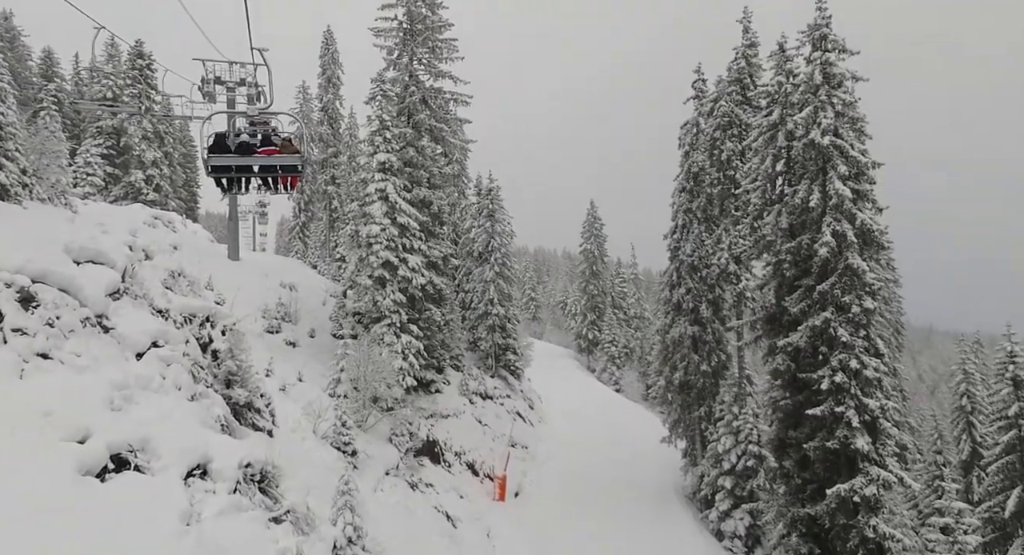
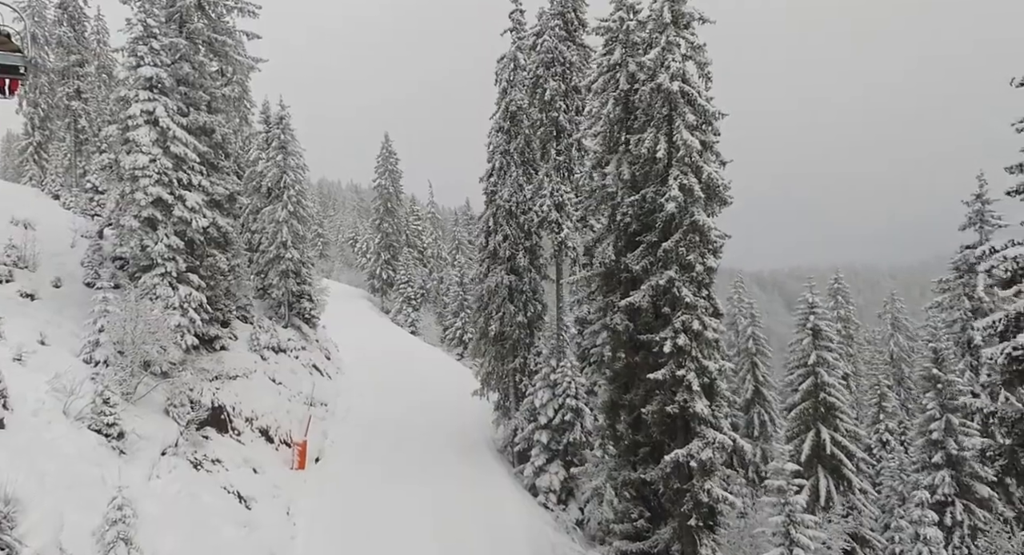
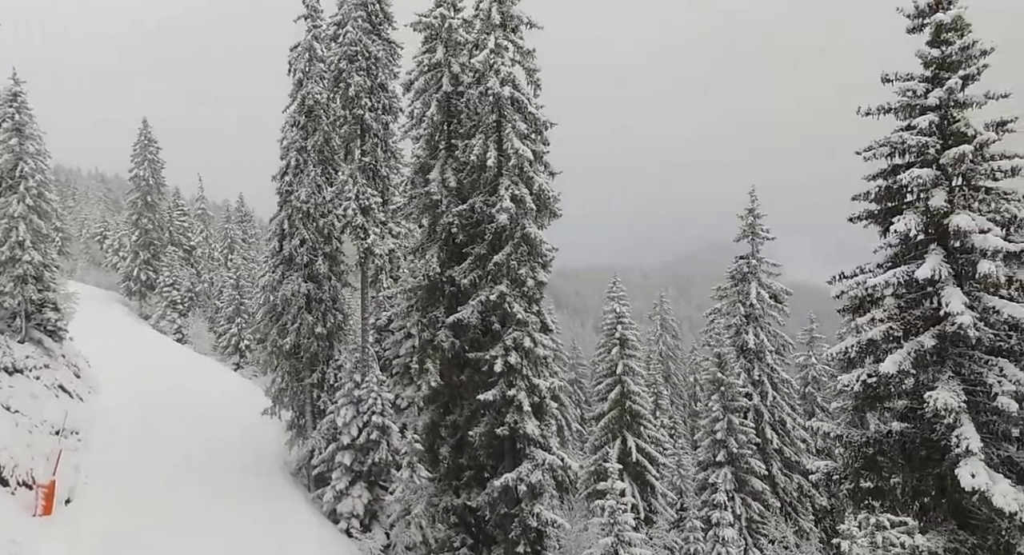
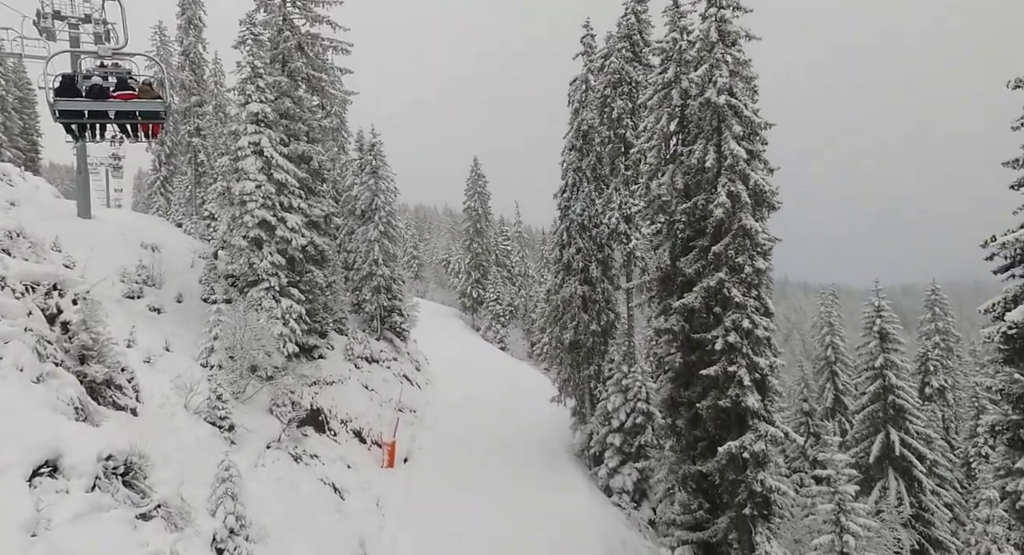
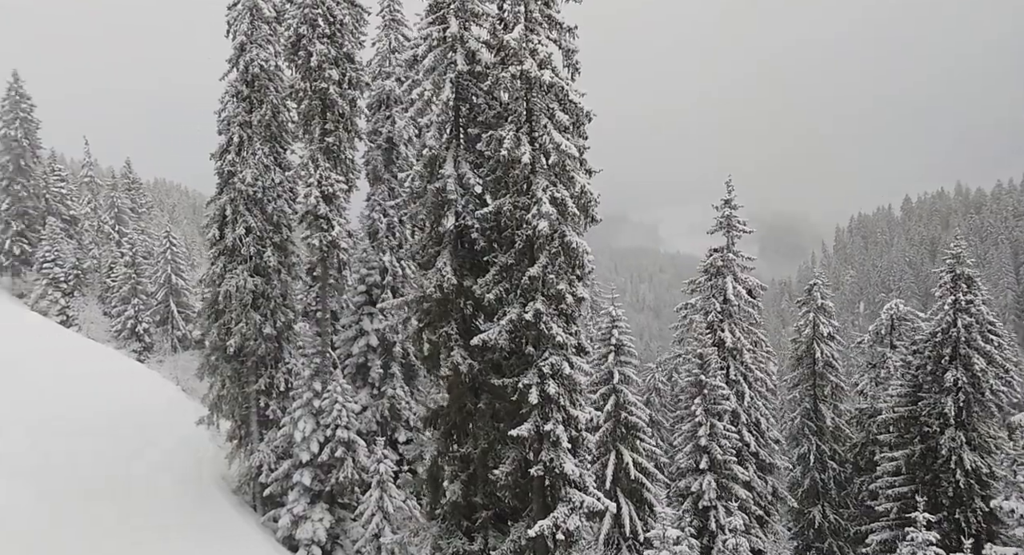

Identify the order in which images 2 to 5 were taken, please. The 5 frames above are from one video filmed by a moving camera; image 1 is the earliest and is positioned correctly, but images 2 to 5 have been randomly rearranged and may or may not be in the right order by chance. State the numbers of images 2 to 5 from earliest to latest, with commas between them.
4, 2, 3, 5
